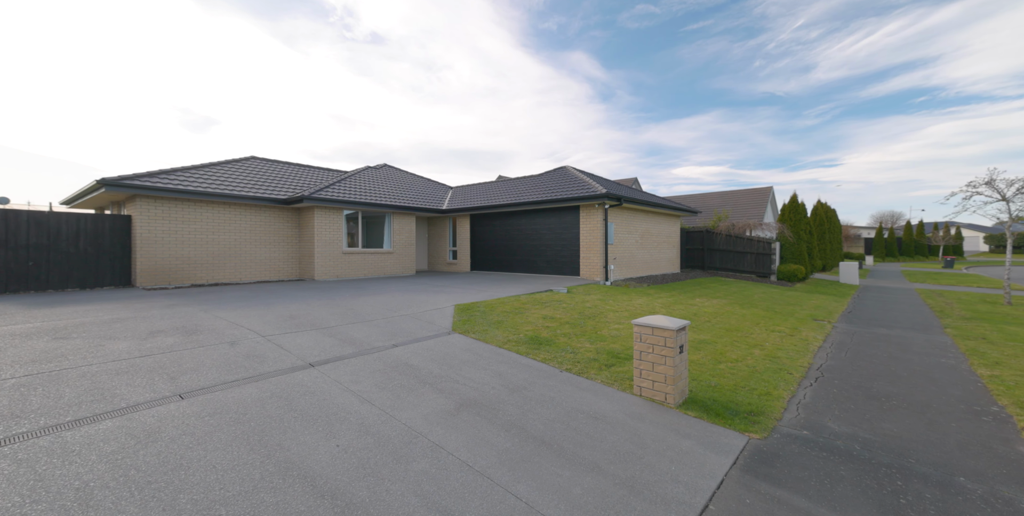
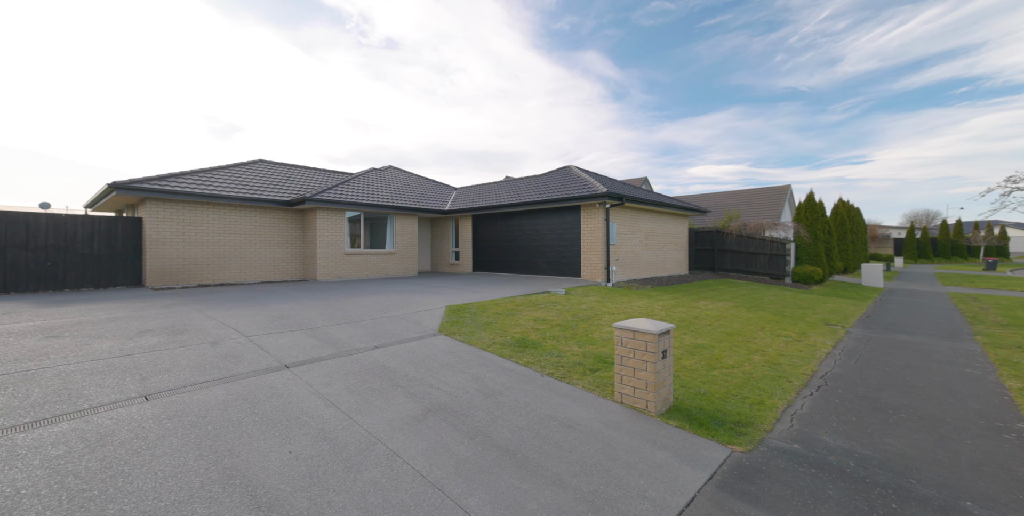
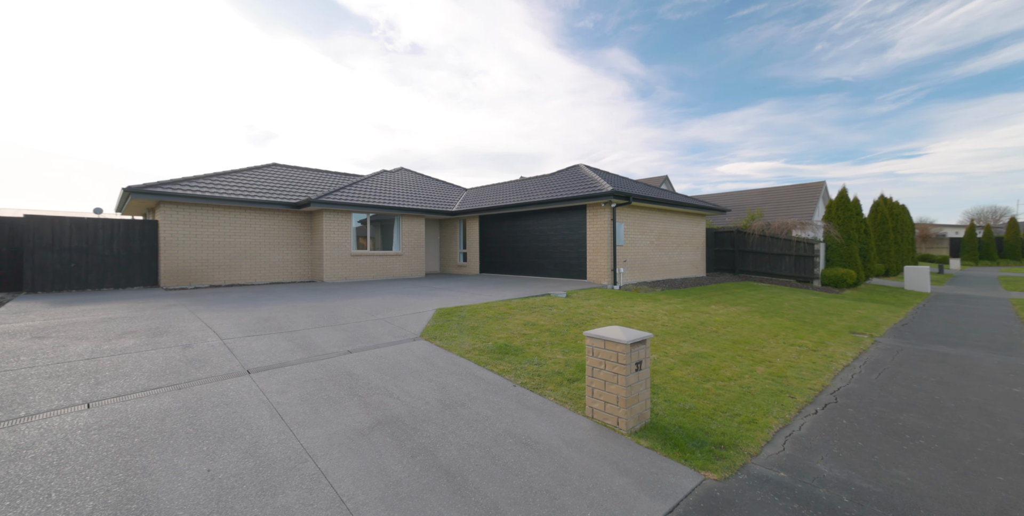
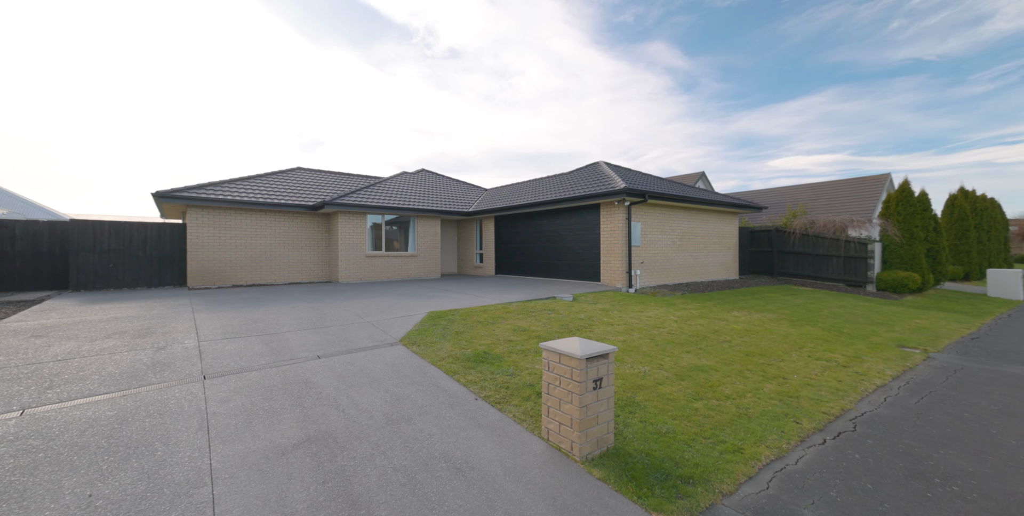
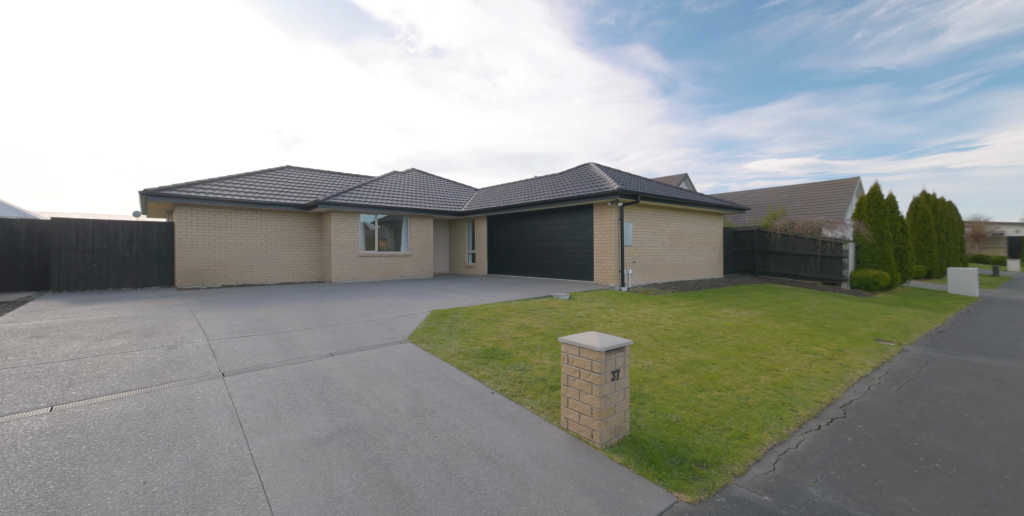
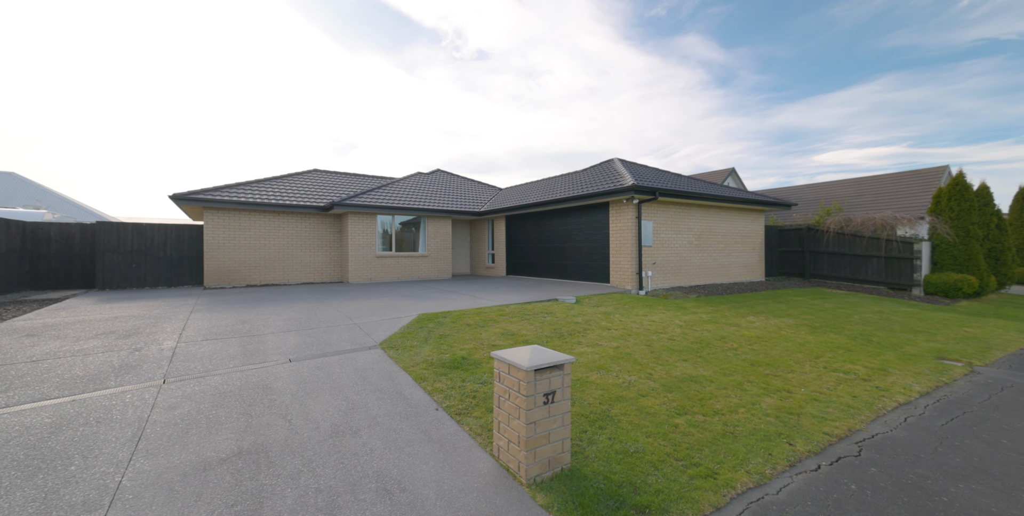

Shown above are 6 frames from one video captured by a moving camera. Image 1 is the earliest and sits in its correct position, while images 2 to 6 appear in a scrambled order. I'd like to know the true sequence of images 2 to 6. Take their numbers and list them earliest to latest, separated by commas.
2, 3, 5, 4, 6
